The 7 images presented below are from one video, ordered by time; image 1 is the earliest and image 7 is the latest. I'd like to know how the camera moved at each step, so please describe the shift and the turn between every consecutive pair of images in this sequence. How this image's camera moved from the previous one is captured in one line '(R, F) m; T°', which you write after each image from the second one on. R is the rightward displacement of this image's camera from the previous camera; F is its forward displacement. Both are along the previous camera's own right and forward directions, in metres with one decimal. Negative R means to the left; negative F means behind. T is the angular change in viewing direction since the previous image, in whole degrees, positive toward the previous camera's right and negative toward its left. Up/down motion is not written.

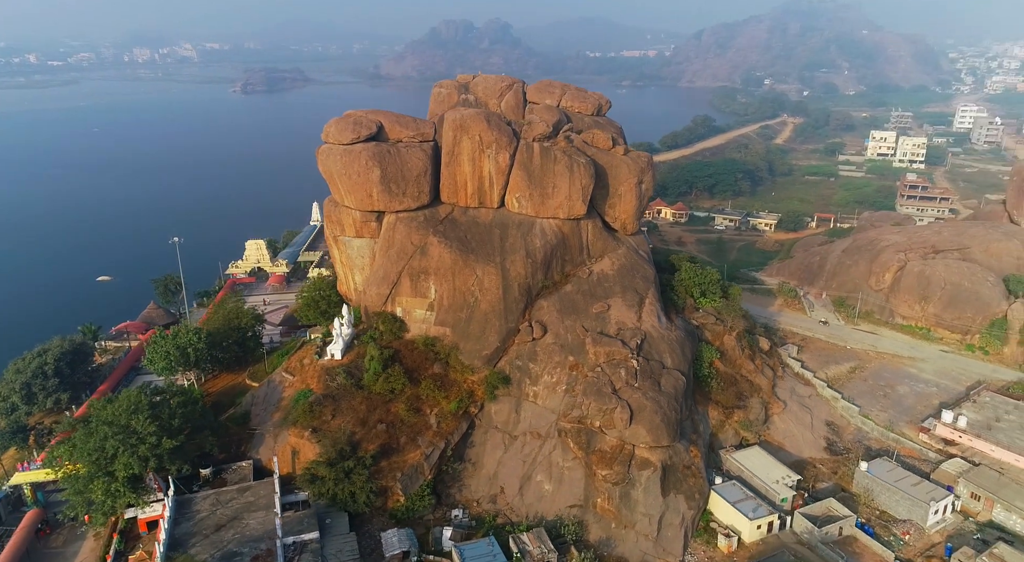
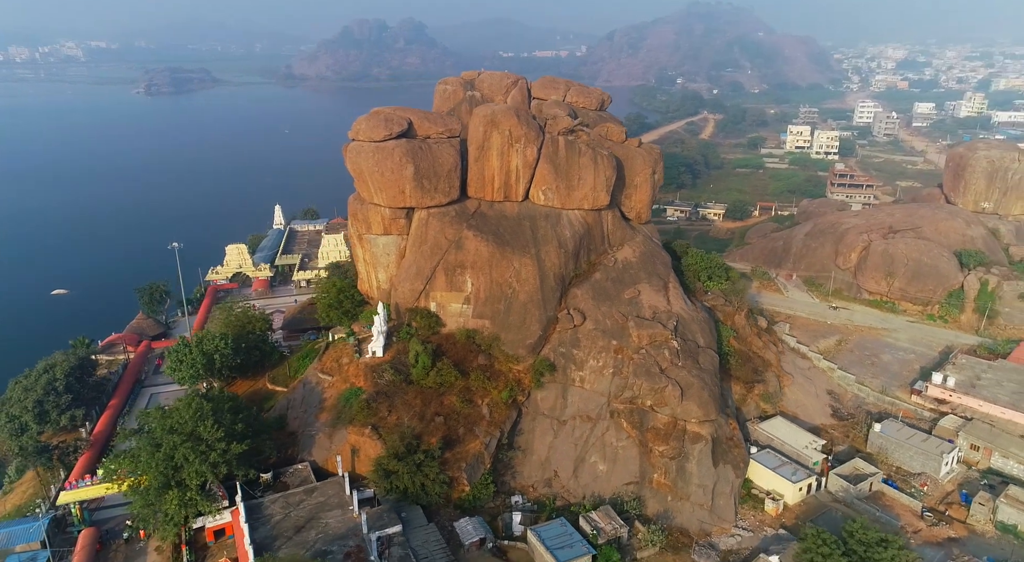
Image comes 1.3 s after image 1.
(-3.9, -0.3) m; +7°
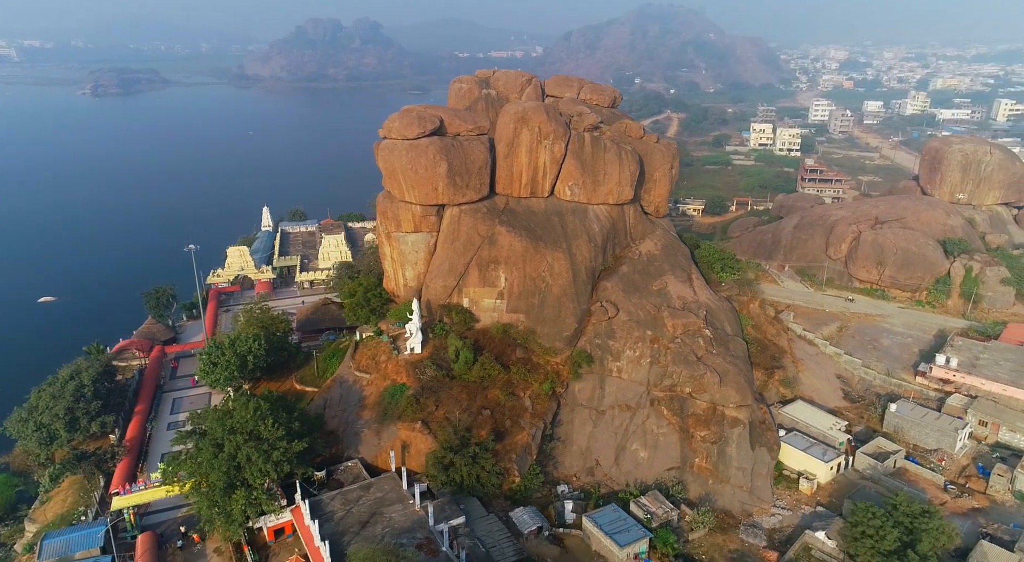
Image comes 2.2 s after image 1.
(-2.6, -0.3) m; +3°
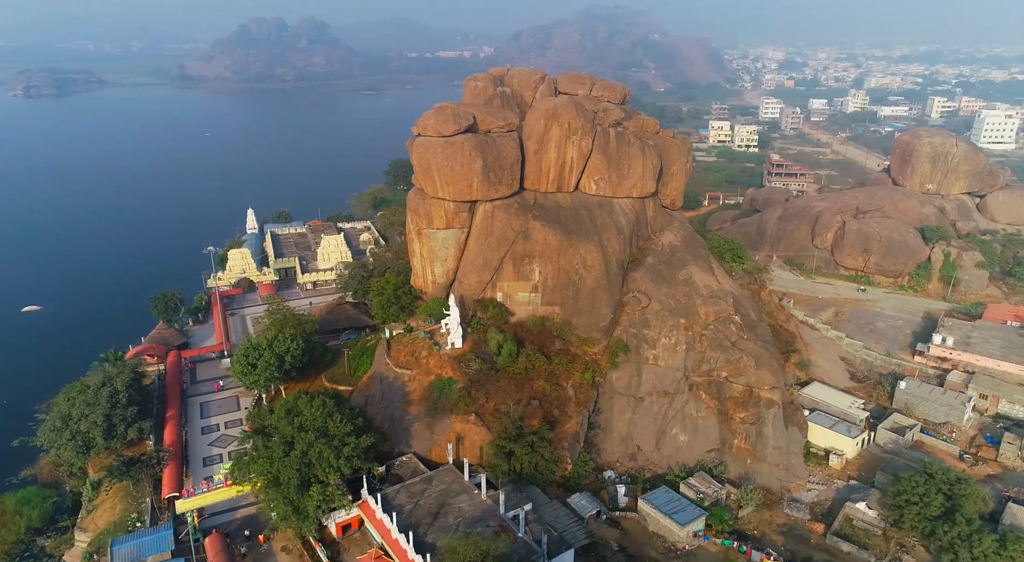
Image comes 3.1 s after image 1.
(-2.9, -0.3) m; +4°
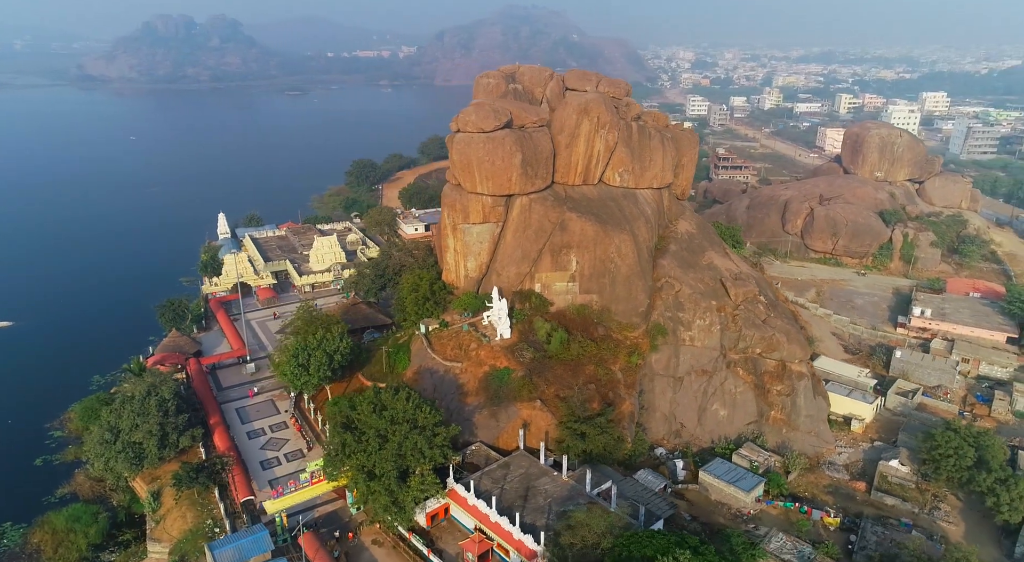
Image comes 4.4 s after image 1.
(-4.1, -0.4) m; +6°
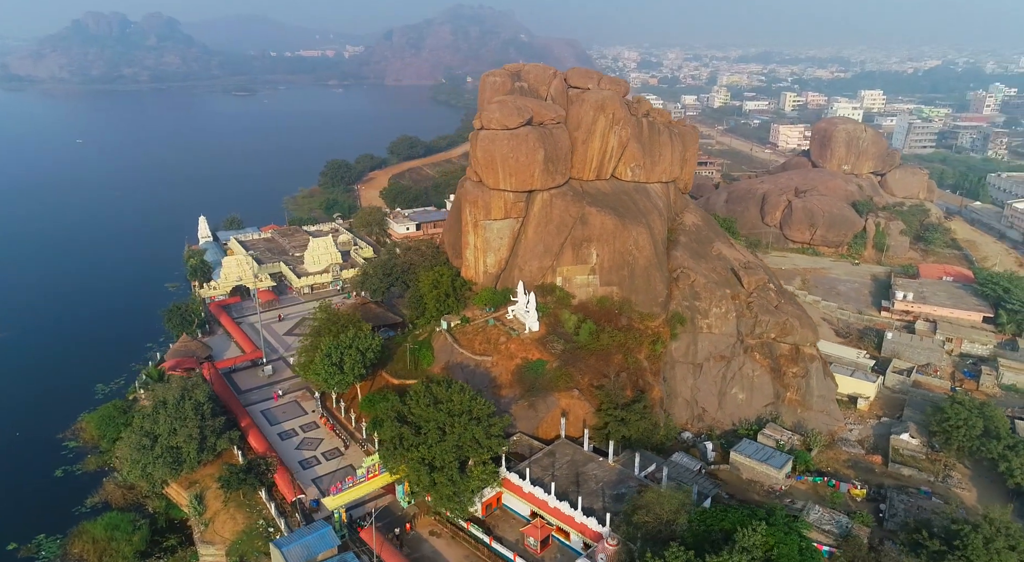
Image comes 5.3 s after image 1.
(-2.6, -0.3) m; +4°
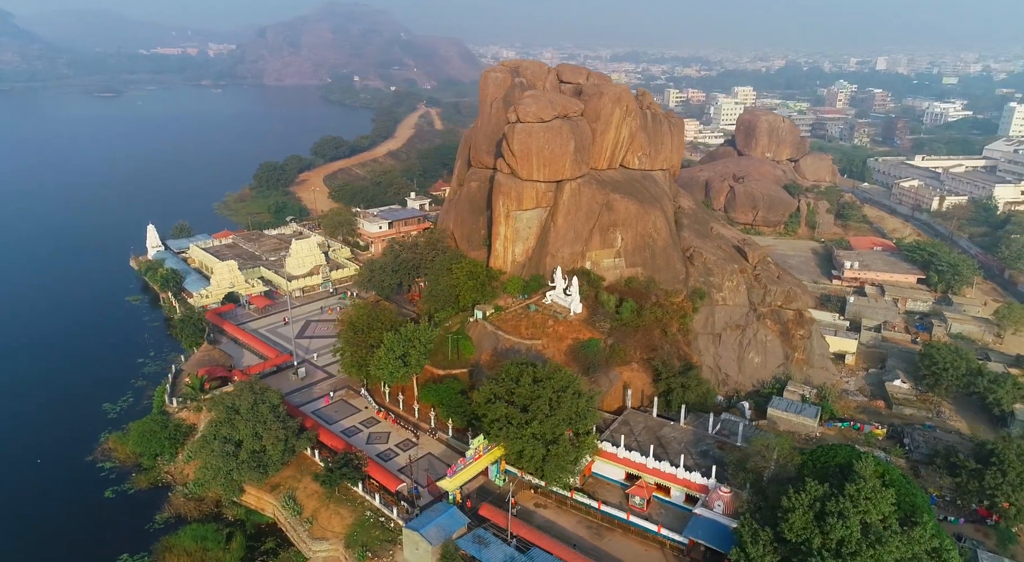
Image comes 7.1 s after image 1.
(-5.6, -0.6) m; +9°
